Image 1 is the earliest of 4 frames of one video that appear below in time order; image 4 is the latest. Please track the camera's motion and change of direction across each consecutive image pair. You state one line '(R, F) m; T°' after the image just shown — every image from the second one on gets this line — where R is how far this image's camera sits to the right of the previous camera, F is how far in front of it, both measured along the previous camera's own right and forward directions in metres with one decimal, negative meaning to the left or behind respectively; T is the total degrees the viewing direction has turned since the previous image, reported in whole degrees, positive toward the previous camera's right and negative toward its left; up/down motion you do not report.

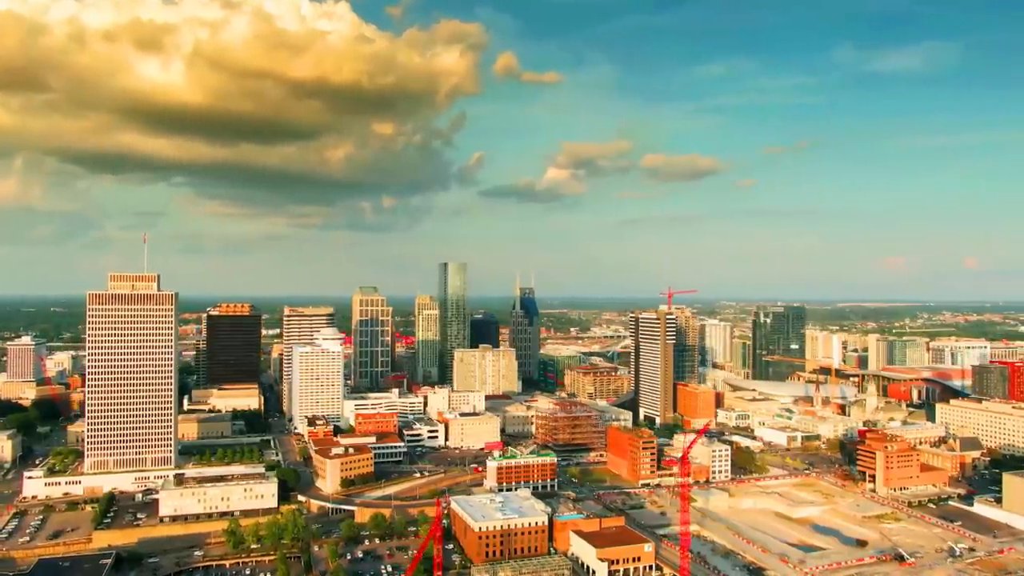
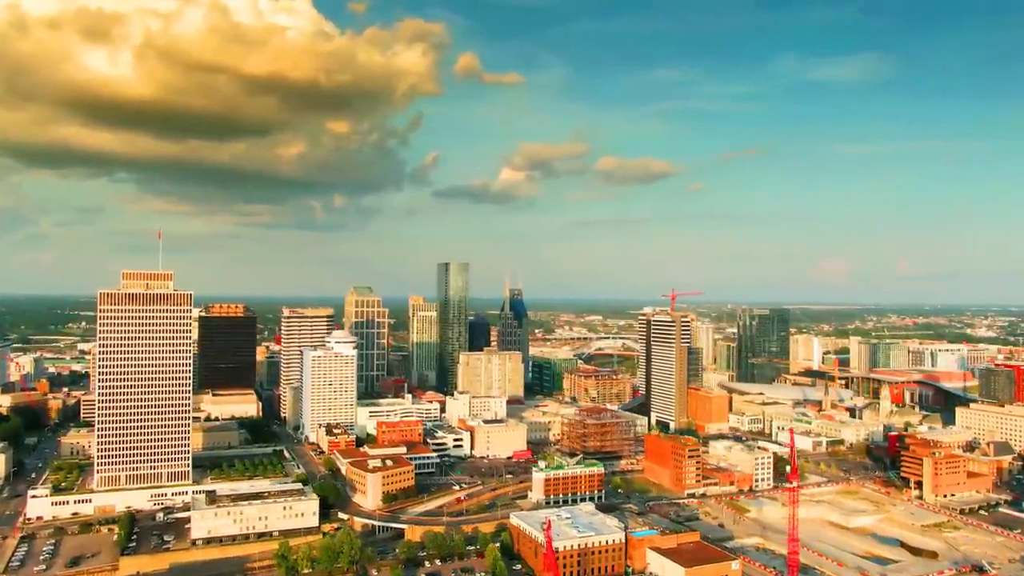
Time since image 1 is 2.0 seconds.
(-3.9, +2.0) m; +4°
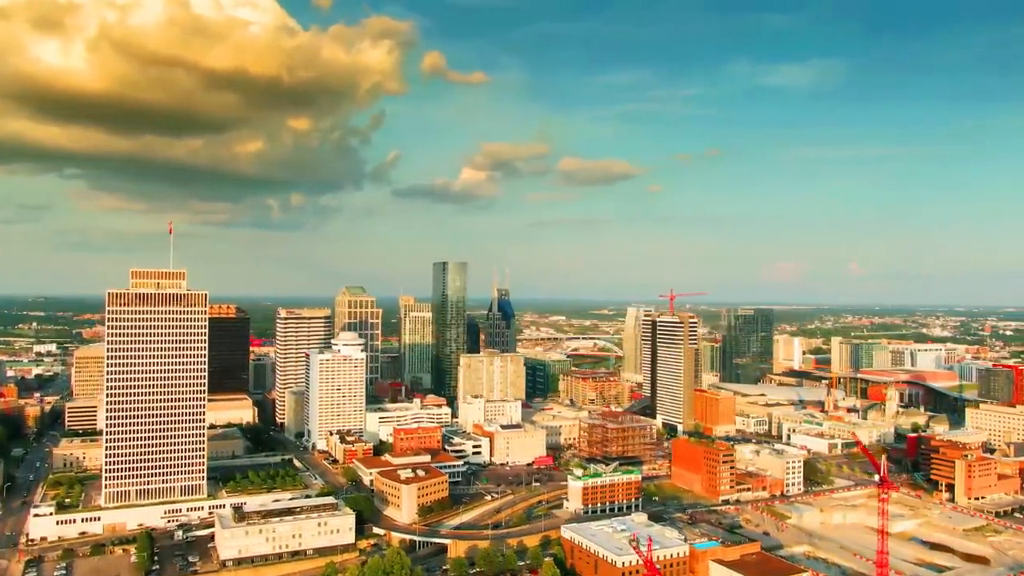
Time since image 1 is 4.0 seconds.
(-3.0, +1.5) m; +3°
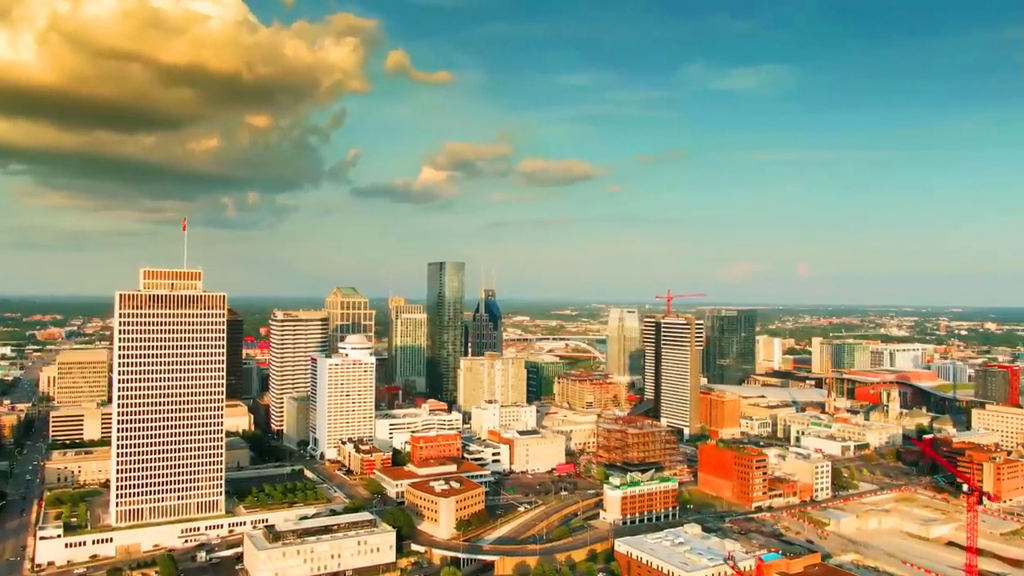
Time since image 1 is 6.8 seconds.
(-2.9, +1.4) m; +3°
